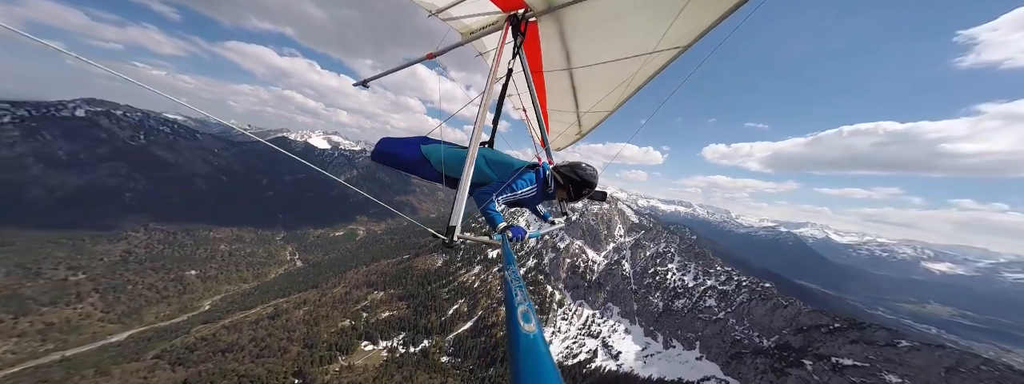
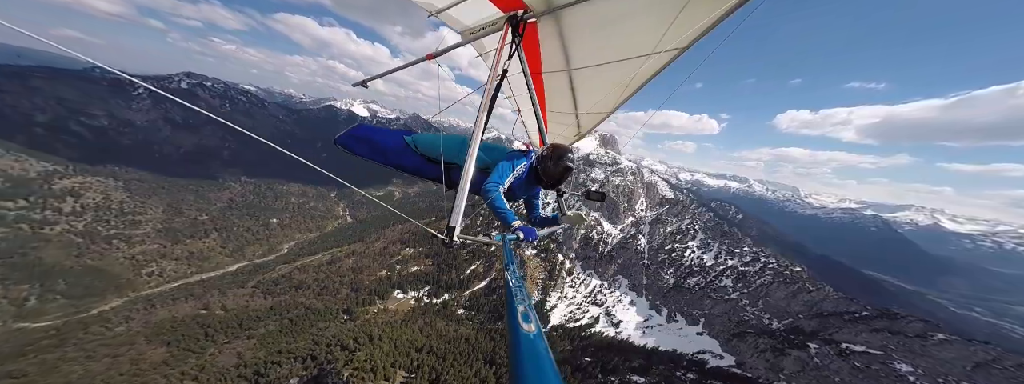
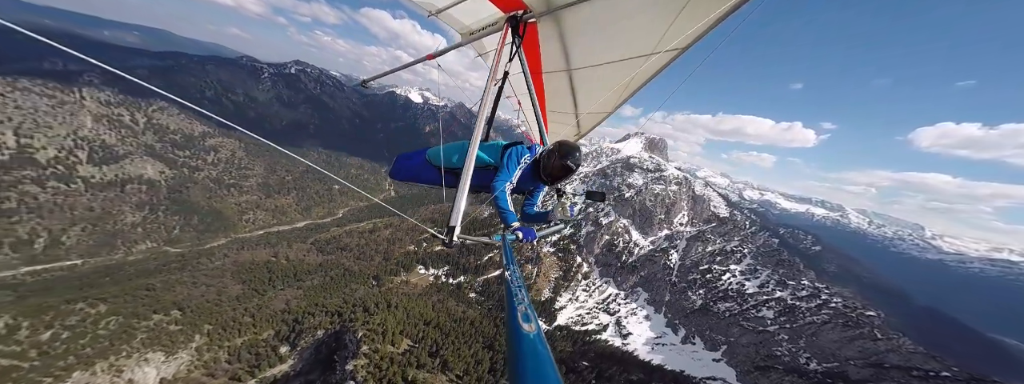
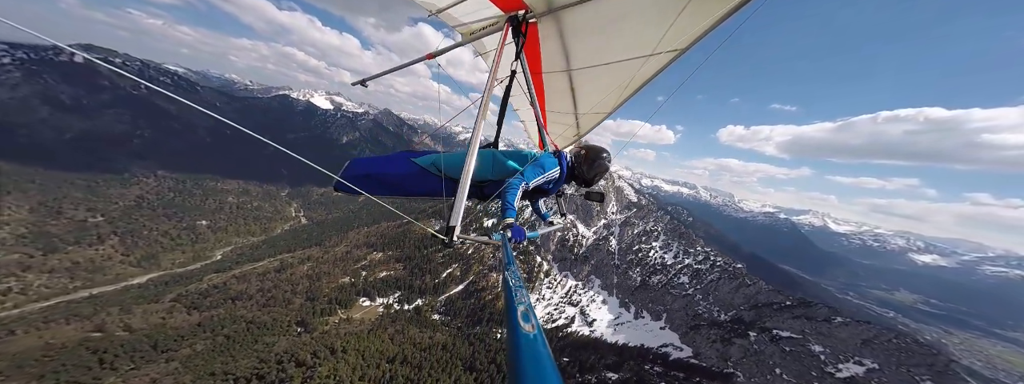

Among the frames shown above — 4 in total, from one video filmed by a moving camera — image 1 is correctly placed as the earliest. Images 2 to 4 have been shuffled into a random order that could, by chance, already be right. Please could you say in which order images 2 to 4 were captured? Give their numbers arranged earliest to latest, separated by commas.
4, 2, 3
